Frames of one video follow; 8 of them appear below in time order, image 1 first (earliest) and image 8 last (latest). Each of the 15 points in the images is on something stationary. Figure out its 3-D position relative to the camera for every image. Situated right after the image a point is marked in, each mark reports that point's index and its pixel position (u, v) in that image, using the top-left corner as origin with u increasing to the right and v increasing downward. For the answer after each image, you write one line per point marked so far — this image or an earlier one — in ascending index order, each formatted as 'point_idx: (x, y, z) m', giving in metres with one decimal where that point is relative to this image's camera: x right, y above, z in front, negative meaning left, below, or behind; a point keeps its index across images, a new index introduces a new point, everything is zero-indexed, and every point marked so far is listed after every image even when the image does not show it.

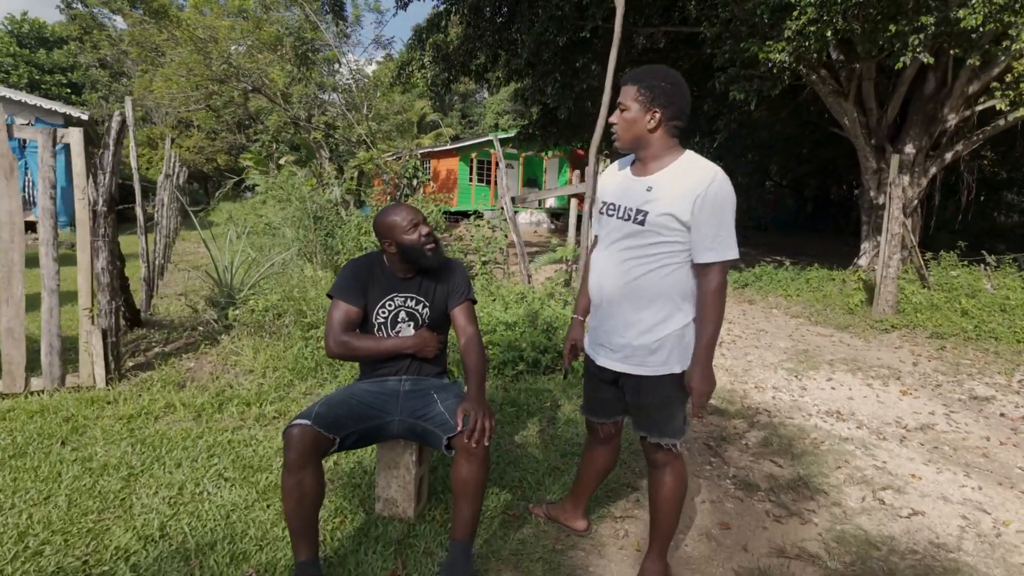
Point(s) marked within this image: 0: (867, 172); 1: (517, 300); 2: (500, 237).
0: (+5.6, +1.8, +10.7) m
1: (0.0, -0.1, +6.7) m
2: (-0.1, +0.7, +8.4) m
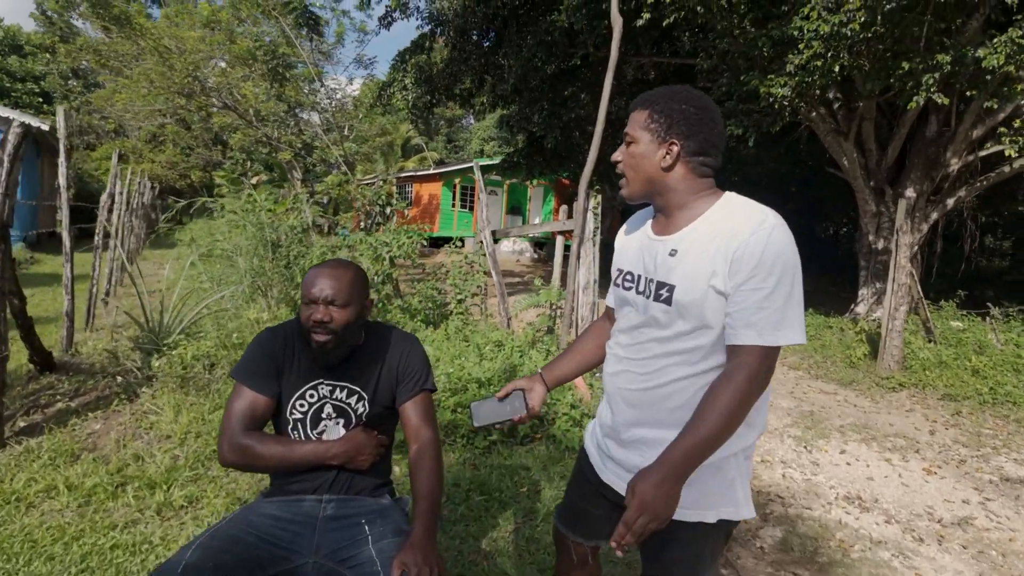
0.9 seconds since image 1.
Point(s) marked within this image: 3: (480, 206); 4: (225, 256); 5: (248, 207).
0: (+5.4, +1.1, +10.2) m
1: (-0.2, -0.6, +5.9) m
2: (-0.4, +0.2, +7.7) m
3: (-0.4, +1.0, +8.0) m
4: (-3.4, +0.4, +7.8) m
5: (-3.2, +1.0, +8.0) m
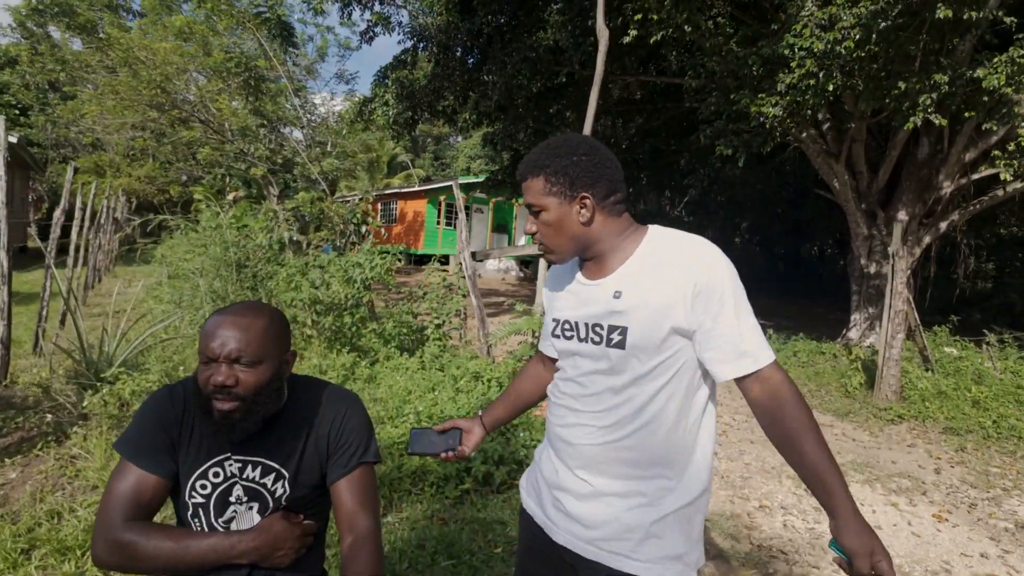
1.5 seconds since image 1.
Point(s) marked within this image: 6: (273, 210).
0: (+5.1, +0.7, +9.9) m
1: (-0.4, -0.8, +5.5) m
2: (-0.6, -0.1, +7.2) m
3: (-0.6, +0.7, +7.6) m
4: (-3.6, +0.1, +7.3) m
5: (-3.4, +0.7, +7.6) m
6: (-3.0, +1.0, +8.4) m
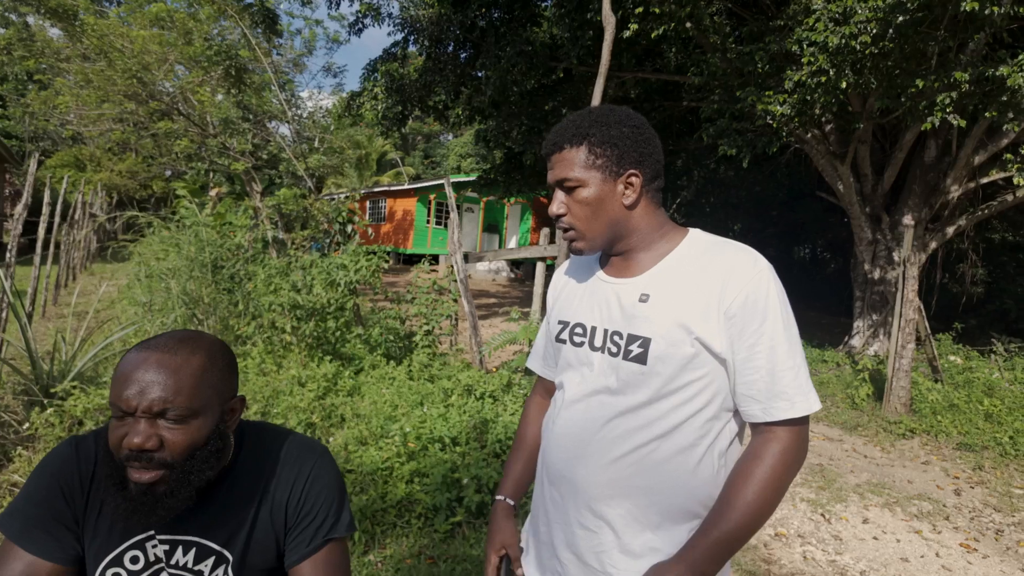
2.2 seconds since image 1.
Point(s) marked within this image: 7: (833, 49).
0: (+5.0, +0.6, +9.6) m
1: (-0.4, -0.8, +5.1) m
2: (-0.6, -0.1, +6.8) m
3: (-0.7, +0.7, +7.2) m
4: (-3.7, +0.1, +6.9) m
5: (-3.5, +0.7, +7.1) m
6: (-3.1, +1.0, +8.0) m
7: (+3.2, +2.4, +6.7) m
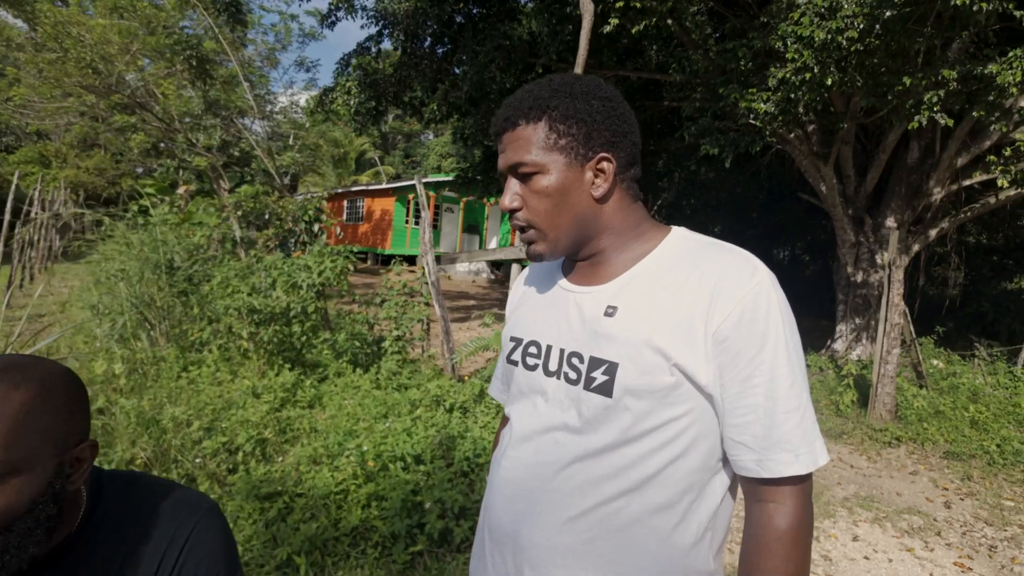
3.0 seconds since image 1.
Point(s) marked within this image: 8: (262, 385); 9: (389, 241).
0: (+4.7, +0.6, +9.4) m
1: (-0.6, -0.9, +4.8) m
2: (-0.9, -0.2, +6.5) m
3: (-0.9, +0.6, +6.9) m
4: (-3.9, +0.1, +6.4) m
5: (-3.7, +0.7, +6.7) m
6: (-3.4, +0.9, +7.6) m
7: (+3.0, +2.4, +6.5) m
8: (-1.9, -0.7, +5.1) m
9: (-3.6, +1.4, +19.6) m
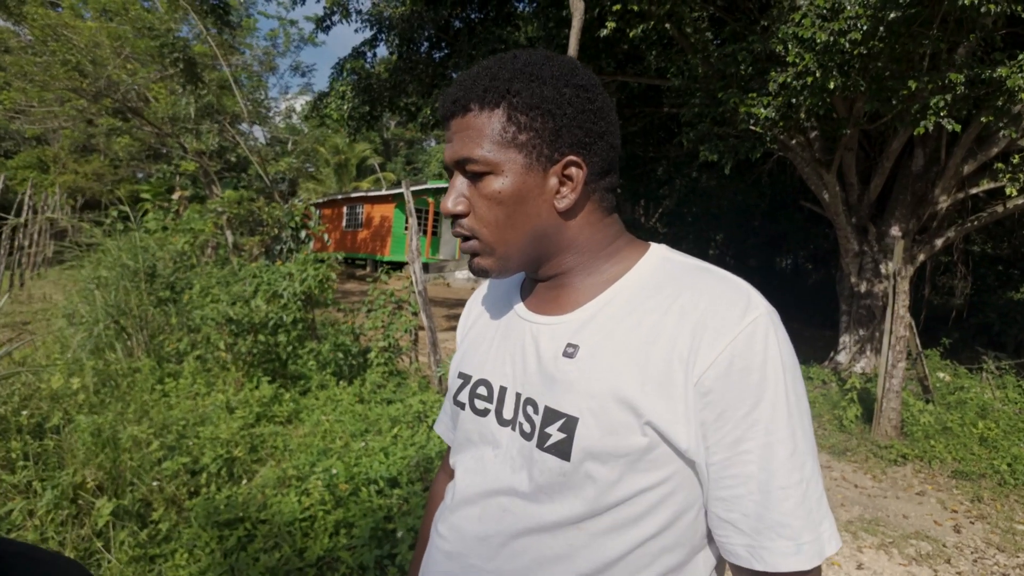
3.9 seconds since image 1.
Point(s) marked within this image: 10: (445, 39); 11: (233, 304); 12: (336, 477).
0: (+4.6, +0.4, +9.2) m
1: (-0.7, -0.9, +4.6) m
2: (-1.0, -0.3, +6.3) m
3: (-1.0, +0.5, +6.7) m
4: (-4.0, 0.0, +6.2) m
5: (-3.8, +0.6, +6.5) m
6: (-3.5, +0.9, +7.4) m
7: (+2.9, +2.3, +6.3) m
8: (-2.0, -0.8, +4.9) m
9: (-3.7, +1.2, +19.4) m
10: (-1.0, +3.8, +10.0) m
11: (-2.4, -0.1, +5.8) m
12: (-0.9, -1.0, +3.5) m
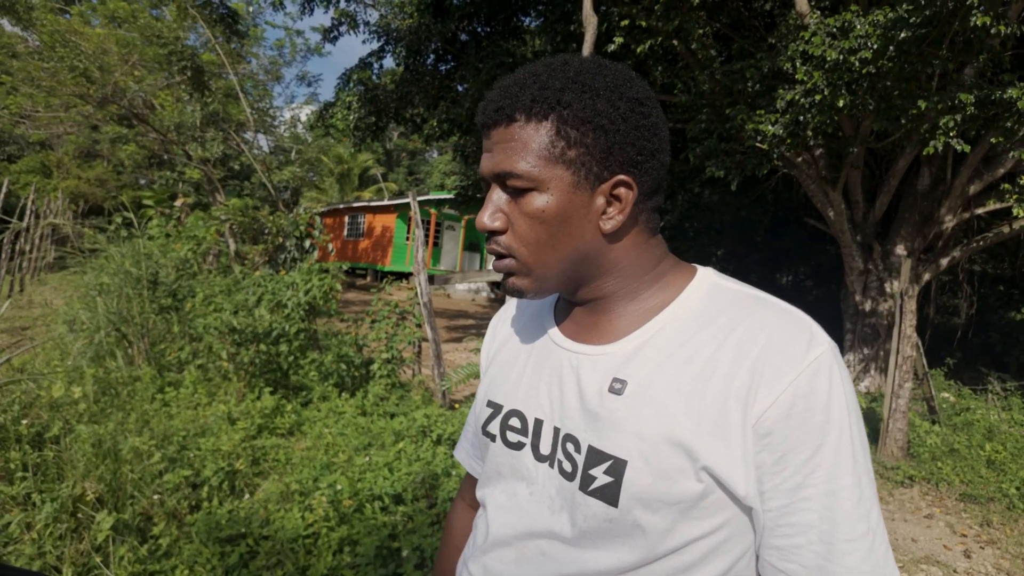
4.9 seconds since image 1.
0: (+4.7, +0.2, +9.1) m
1: (-0.7, -1.0, +4.5) m
2: (-0.9, -0.4, +6.2) m
3: (-0.9, +0.4, +6.6) m
4: (-4.0, 0.0, +6.2) m
5: (-3.8, +0.5, +6.5) m
6: (-3.4, +0.8, +7.3) m
7: (+3.0, +2.1, +6.3) m
8: (-2.0, -0.9, +4.8) m
9: (-3.6, +0.9, +19.4) m
10: (-0.9, +3.6, +10.0) m
11: (-2.4, -0.2, +5.7) m
12: (-0.9, -1.0, +3.4) m
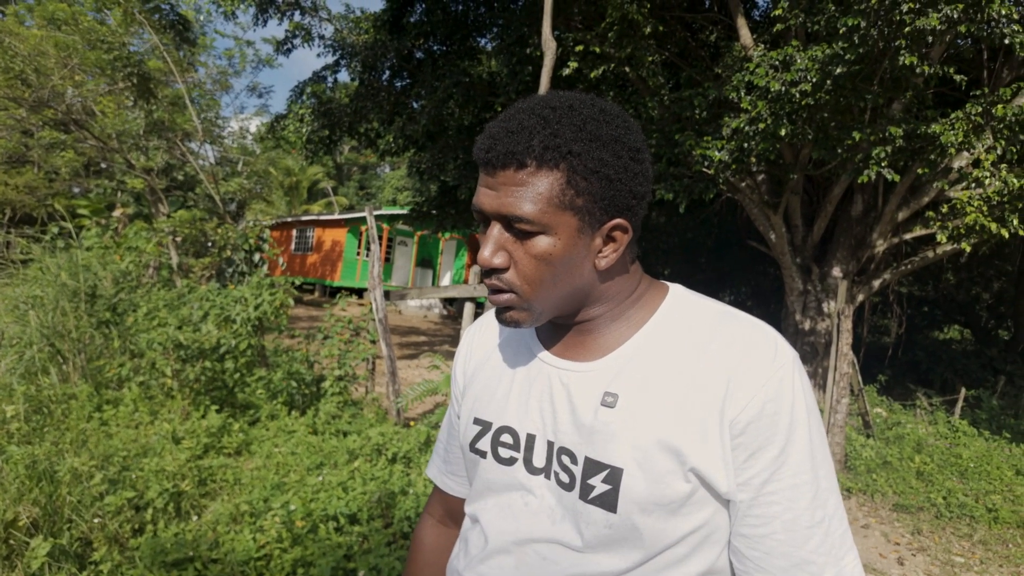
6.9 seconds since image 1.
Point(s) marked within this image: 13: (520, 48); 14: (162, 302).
0: (+4.0, -0.1, +9.5) m
1: (-1.0, -1.1, +4.4) m
2: (-1.4, -0.5, +6.2) m
3: (-1.4, +0.3, +6.6) m
4: (-4.4, -0.1, +5.9) m
5: (-4.2, +0.4, +6.2) m
6: (-3.9, +0.6, +7.1) m
7: (+2.6, +1.9, +6.6) m
8: (-2.3, -1.0, +4.6) m
9: (-5.0, +0.4, +19.1) m
10: (-1.6, +3.3, +10.1) m
11: (-2.7, -0.3, +5.5) m
12: (-1.1, -1.1, +3.4) m
13: (+0.1, +3.1, +8.5) m
14: (-3.1, -0.1, +5.9) m
